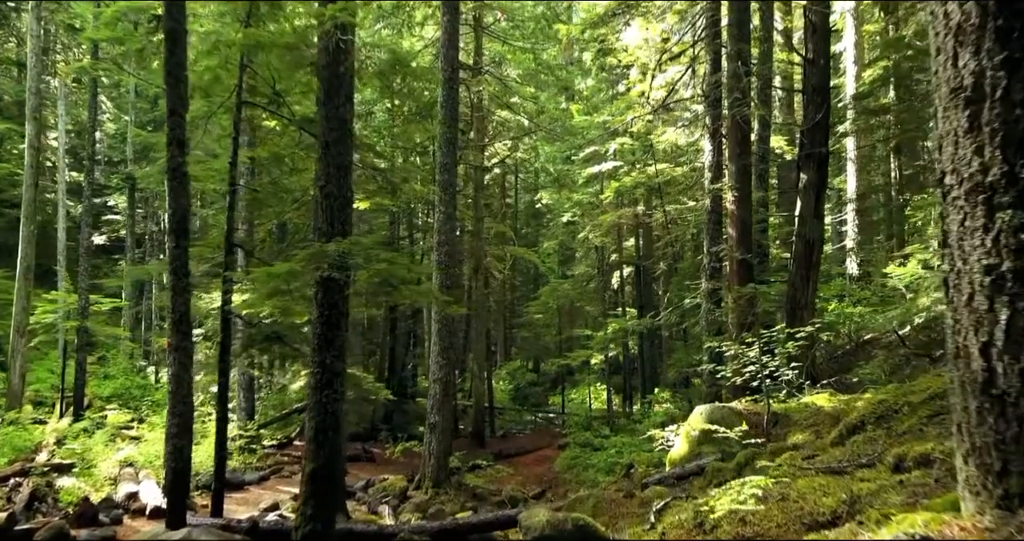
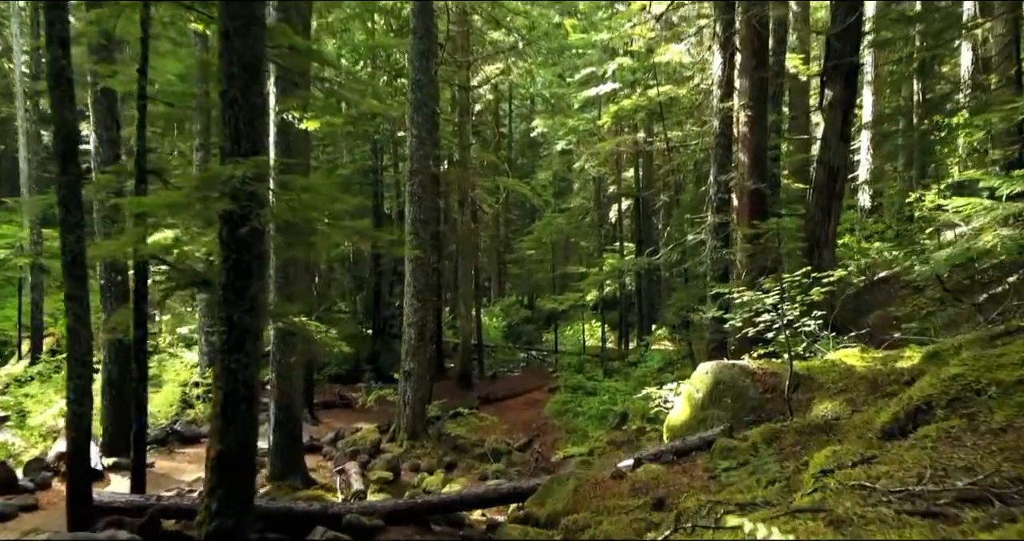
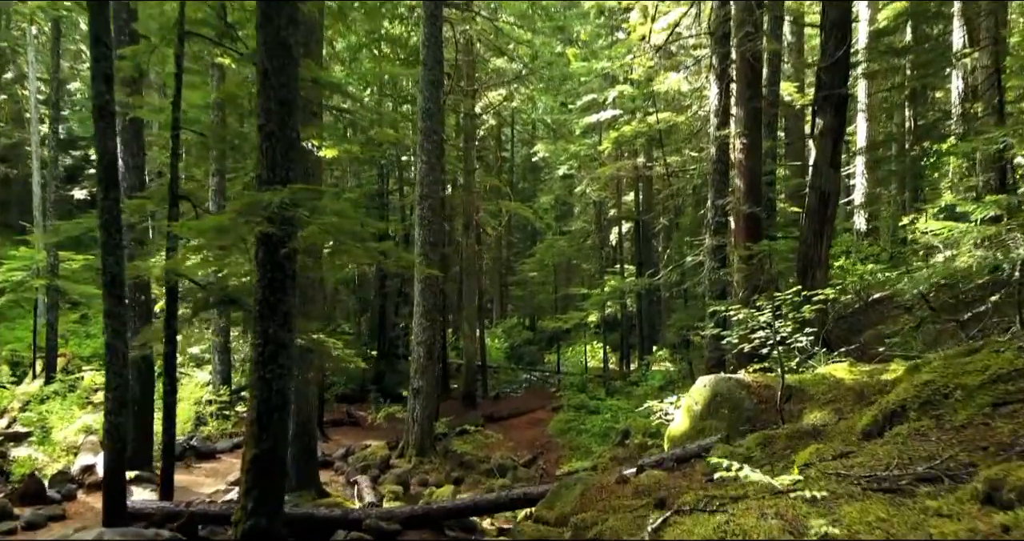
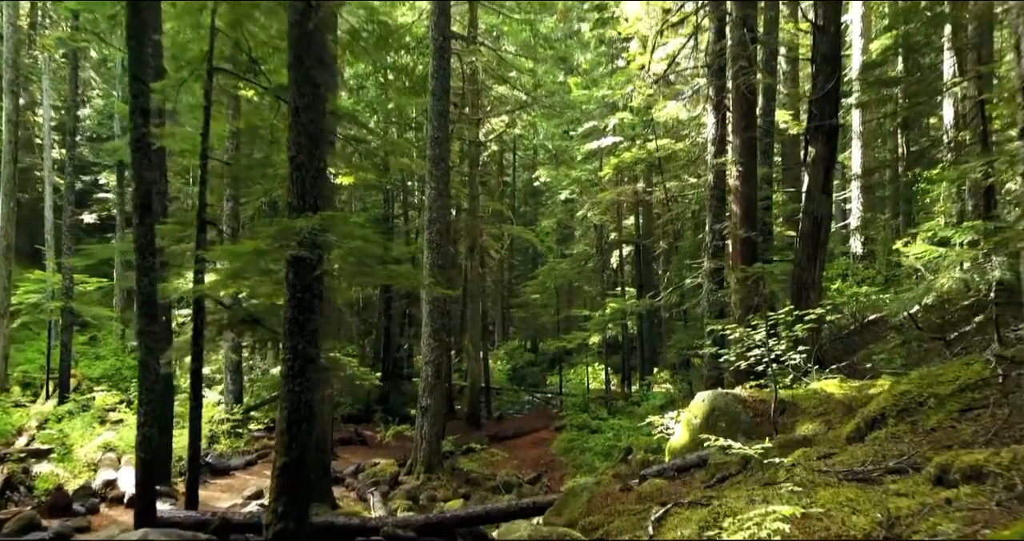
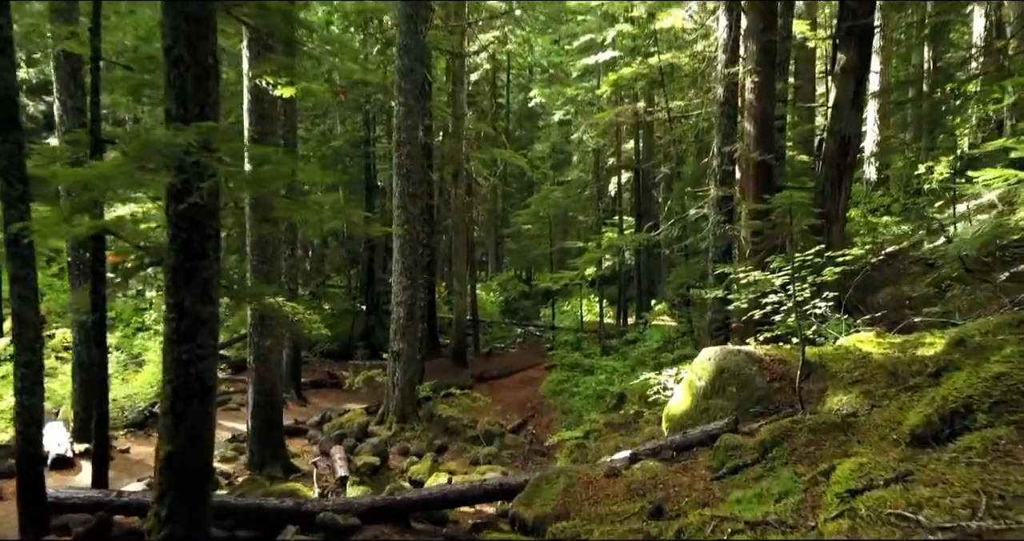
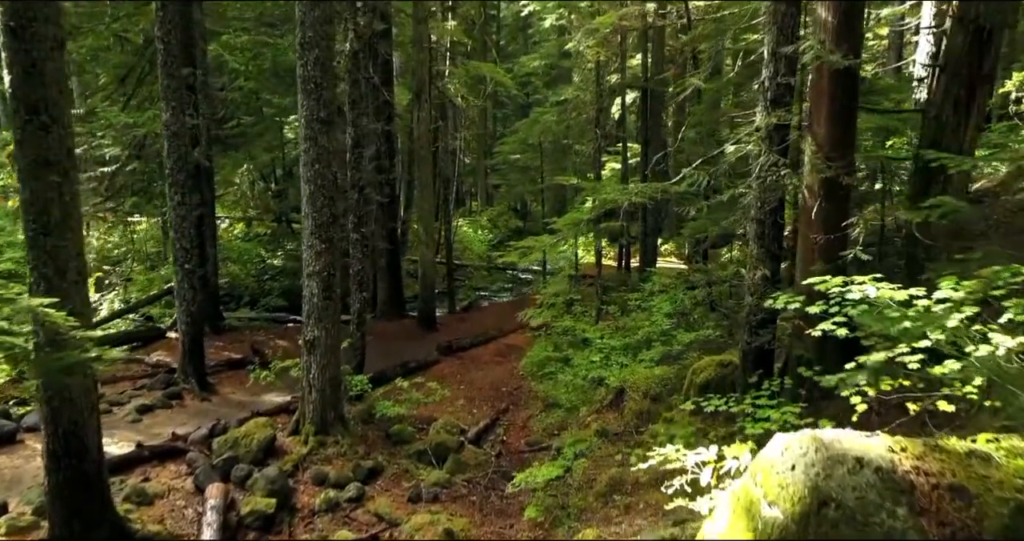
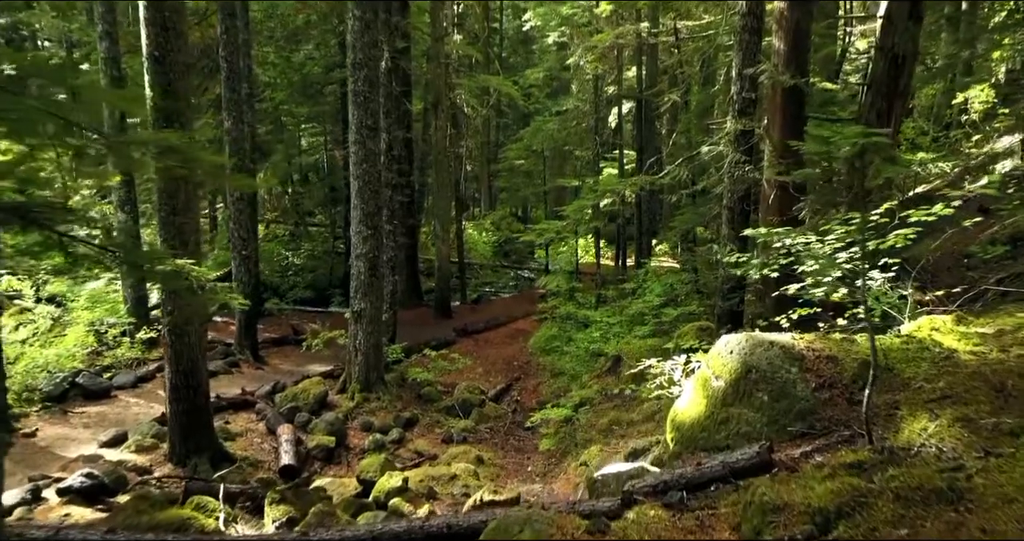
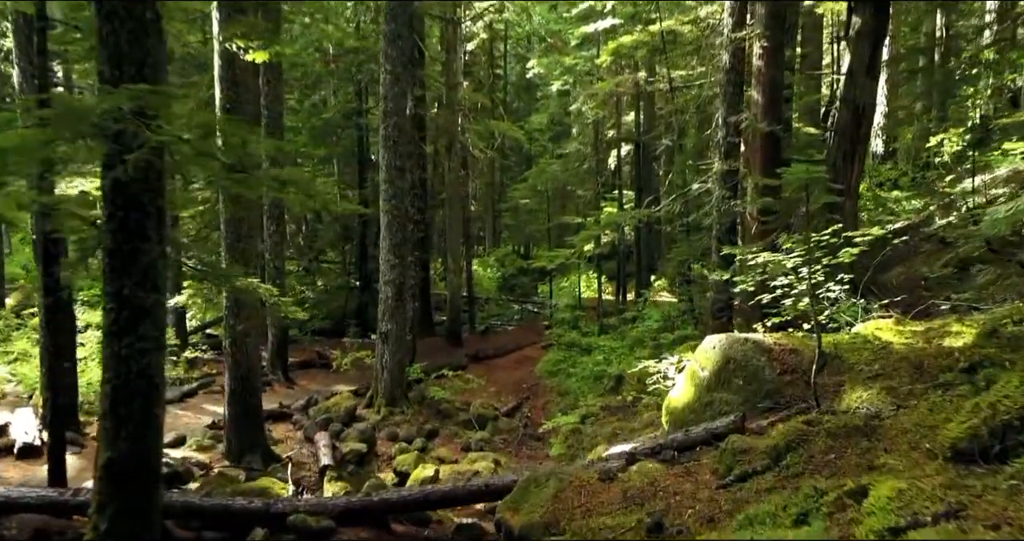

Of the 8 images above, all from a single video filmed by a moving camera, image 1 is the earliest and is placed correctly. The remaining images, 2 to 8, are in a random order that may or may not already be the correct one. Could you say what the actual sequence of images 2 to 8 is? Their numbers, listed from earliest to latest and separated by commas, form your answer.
4, 3, 2, 5, 8, 7, 6
